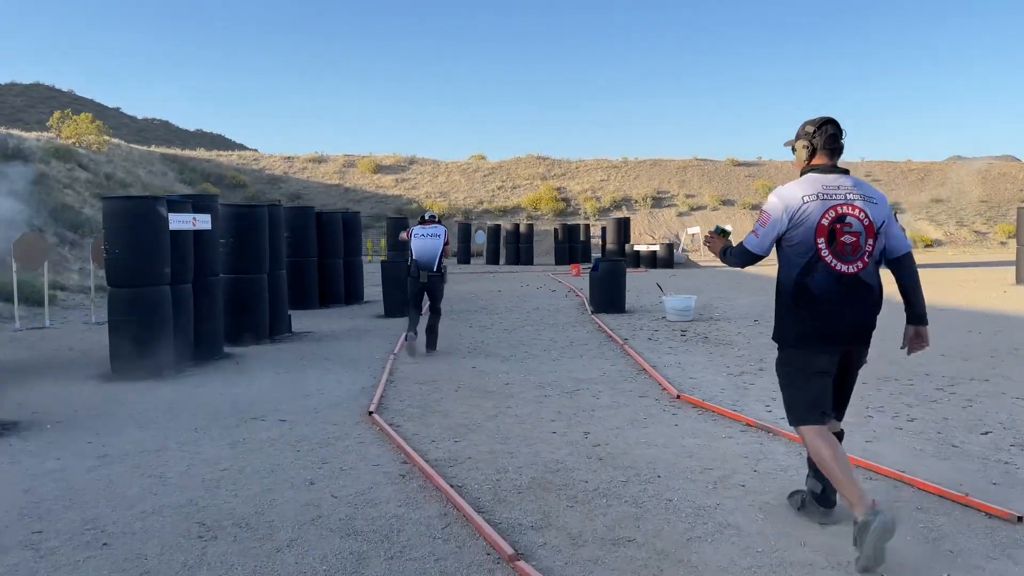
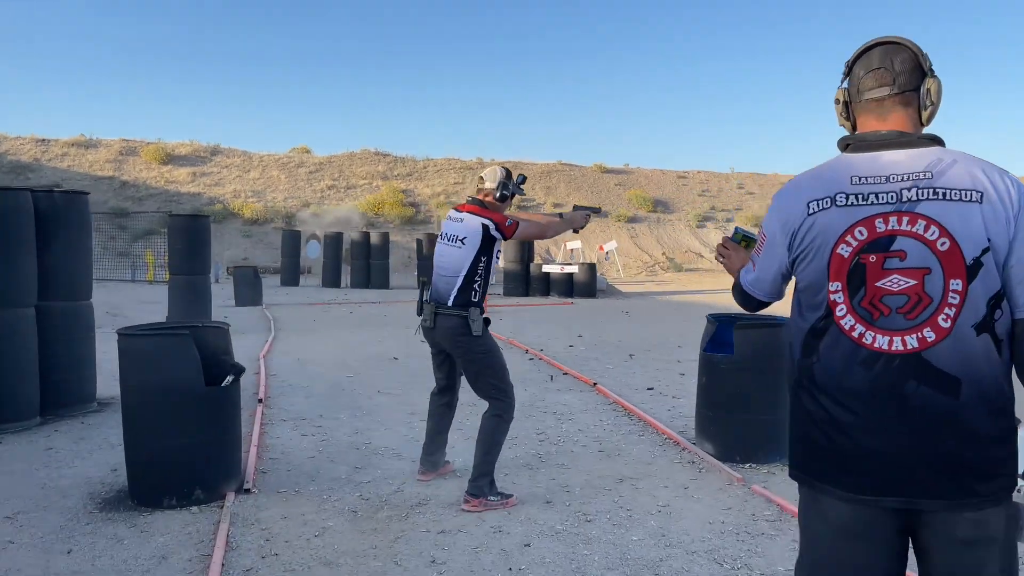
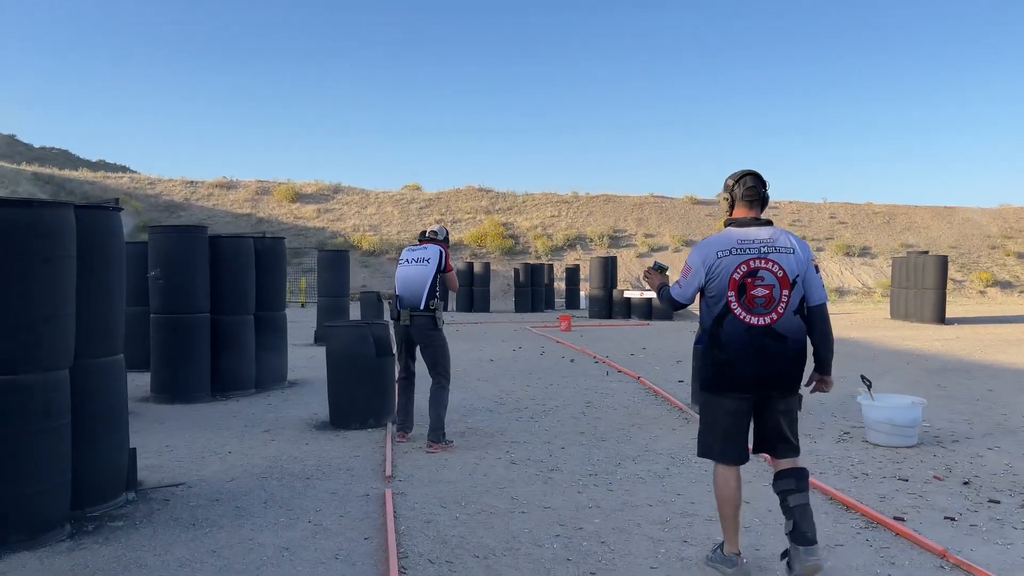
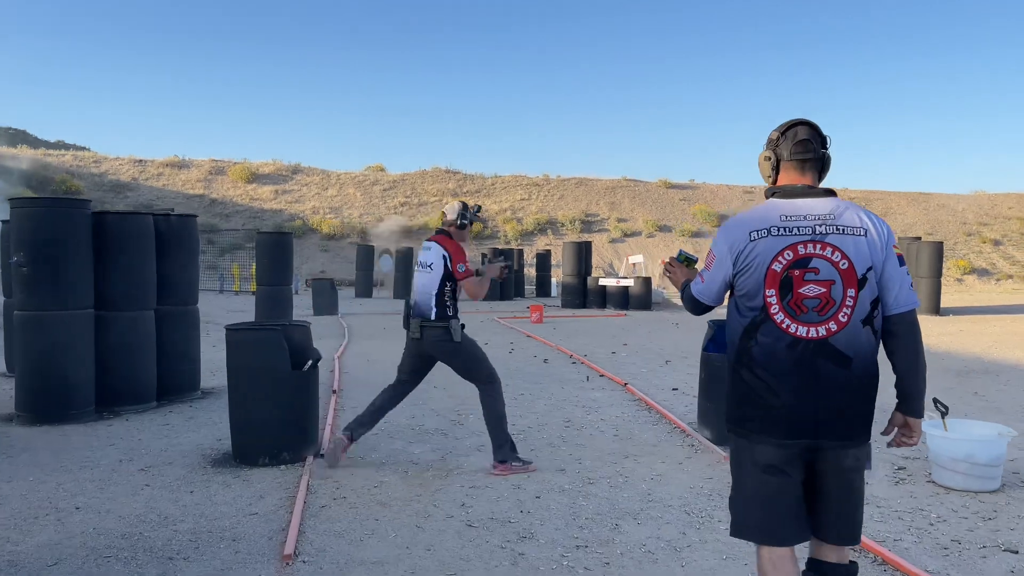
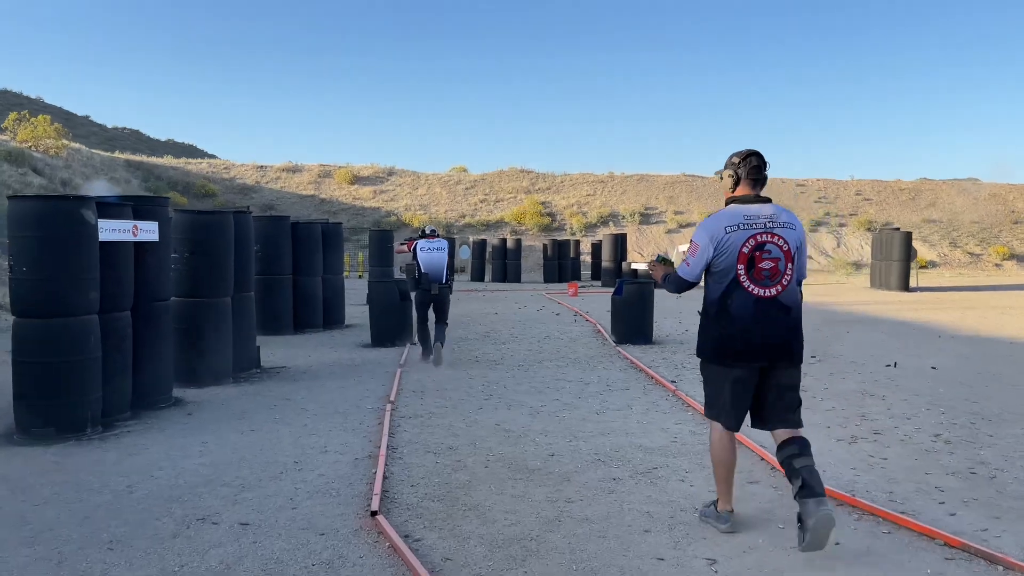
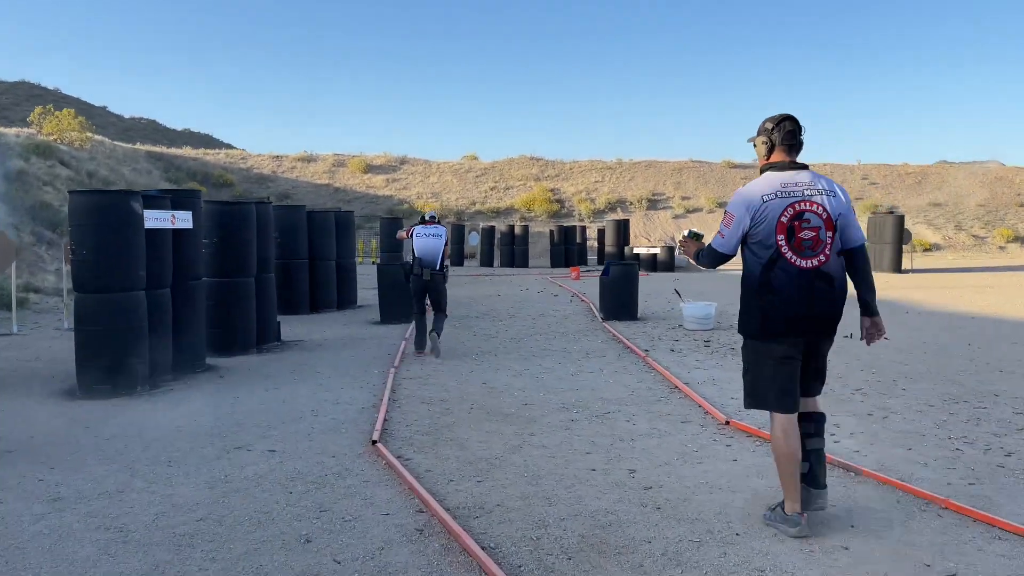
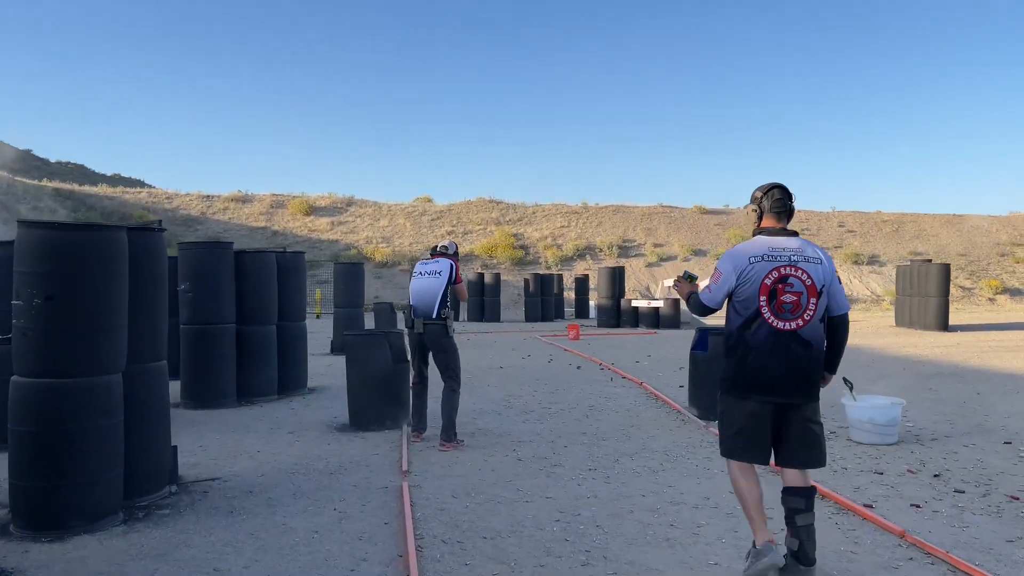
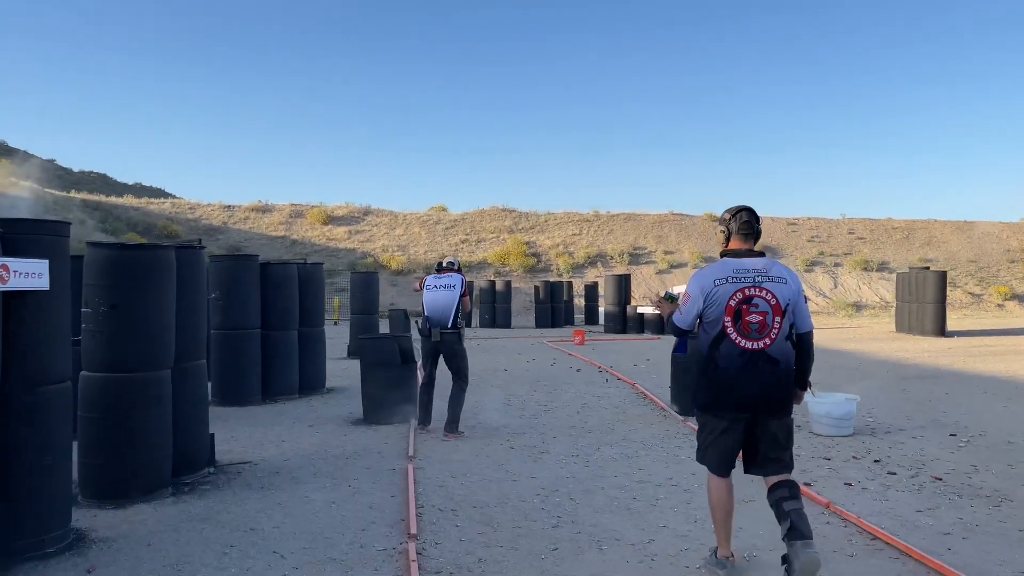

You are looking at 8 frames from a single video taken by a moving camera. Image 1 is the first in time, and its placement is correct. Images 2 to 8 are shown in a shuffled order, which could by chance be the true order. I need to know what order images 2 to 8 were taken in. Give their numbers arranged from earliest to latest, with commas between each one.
6, 5, 8, 7, 3, 4, 2
